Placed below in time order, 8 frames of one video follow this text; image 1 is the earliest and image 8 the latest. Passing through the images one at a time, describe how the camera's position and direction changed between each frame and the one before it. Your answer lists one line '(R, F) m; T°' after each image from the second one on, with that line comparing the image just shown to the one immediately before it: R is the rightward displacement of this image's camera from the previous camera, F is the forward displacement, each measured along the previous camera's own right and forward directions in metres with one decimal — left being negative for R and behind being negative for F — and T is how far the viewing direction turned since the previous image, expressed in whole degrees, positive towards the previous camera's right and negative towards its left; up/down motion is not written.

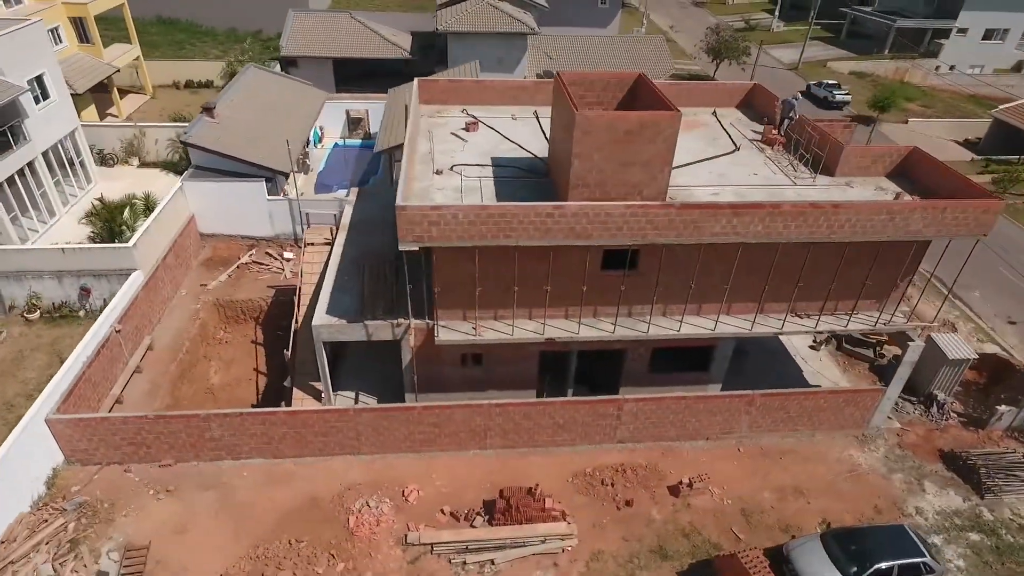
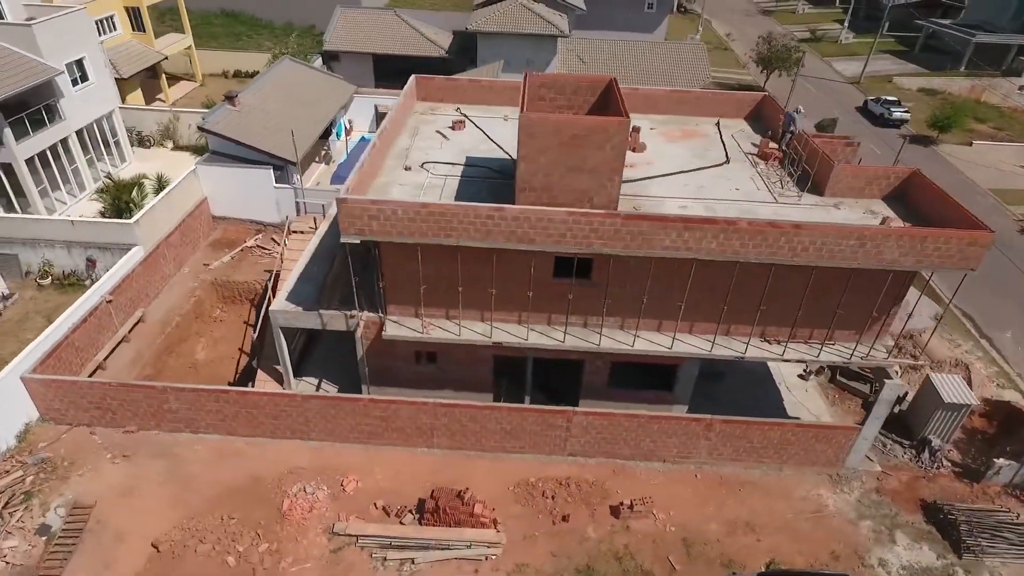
(+2.8, +0.3) m; -6°
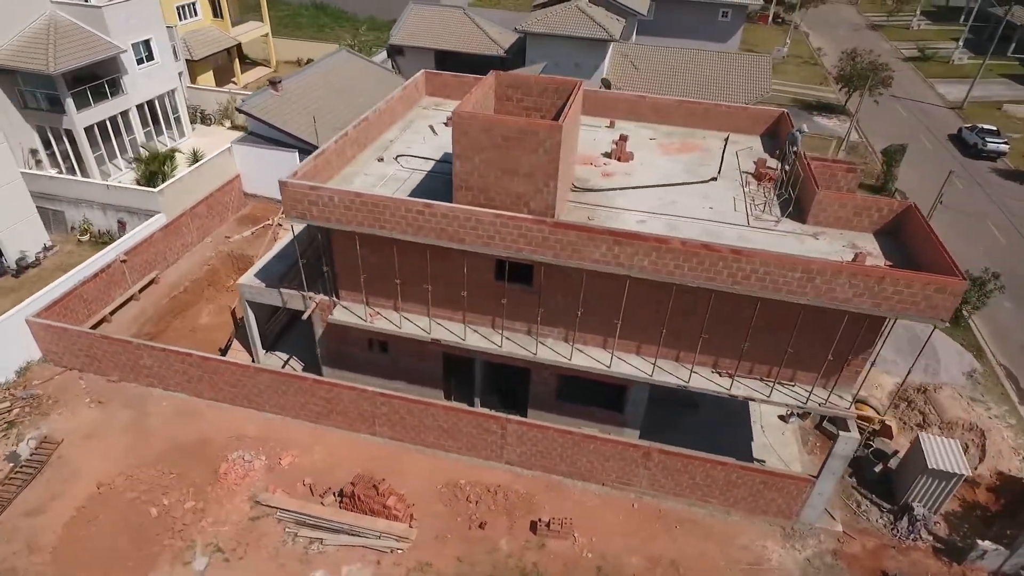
(+3.6, +0.5) m; -9°
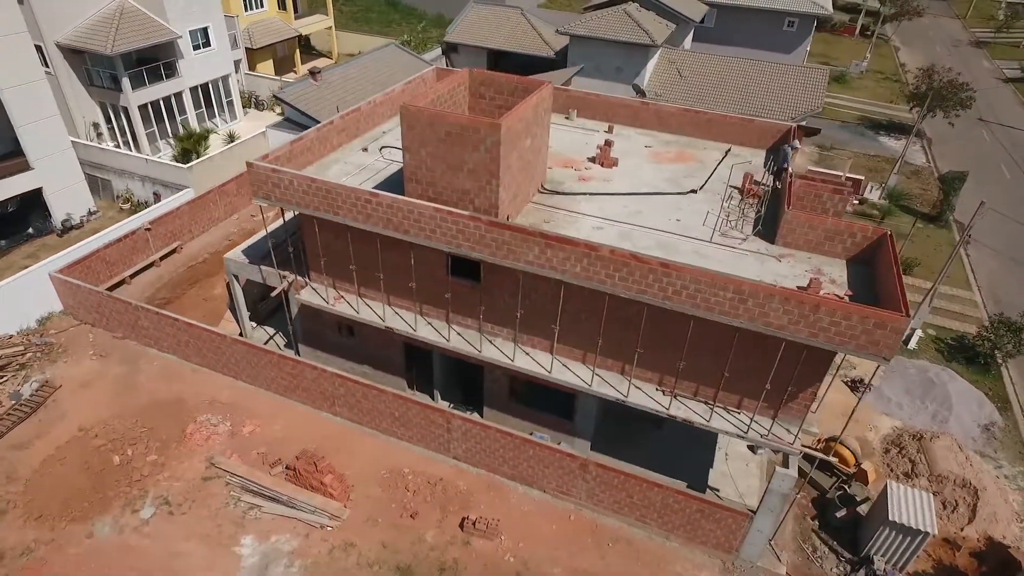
(+3.0, +0.2) m; -7°
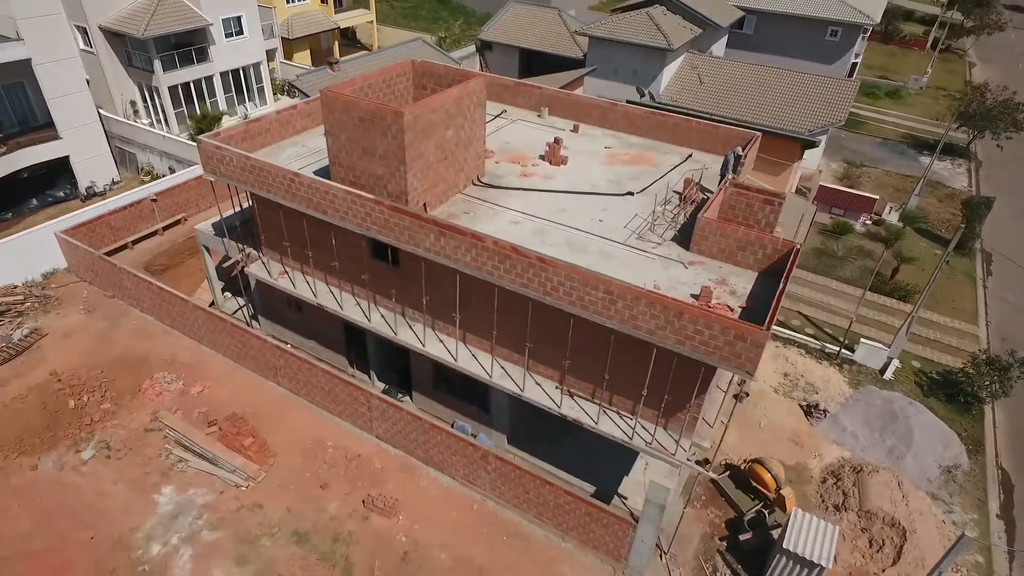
(+3.7, 0.0) m; -7°
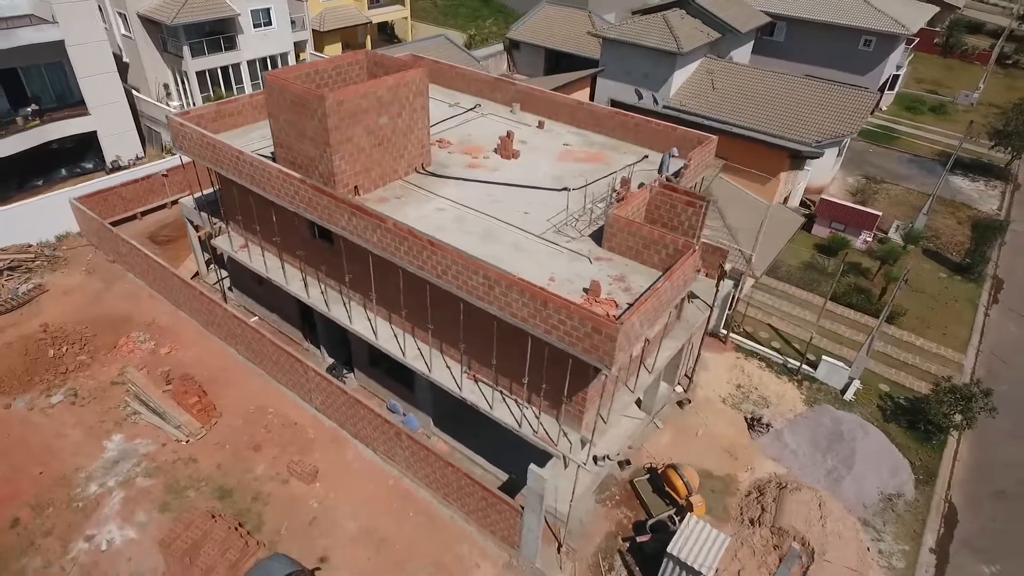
(+3.3, -0.2) m; -6°
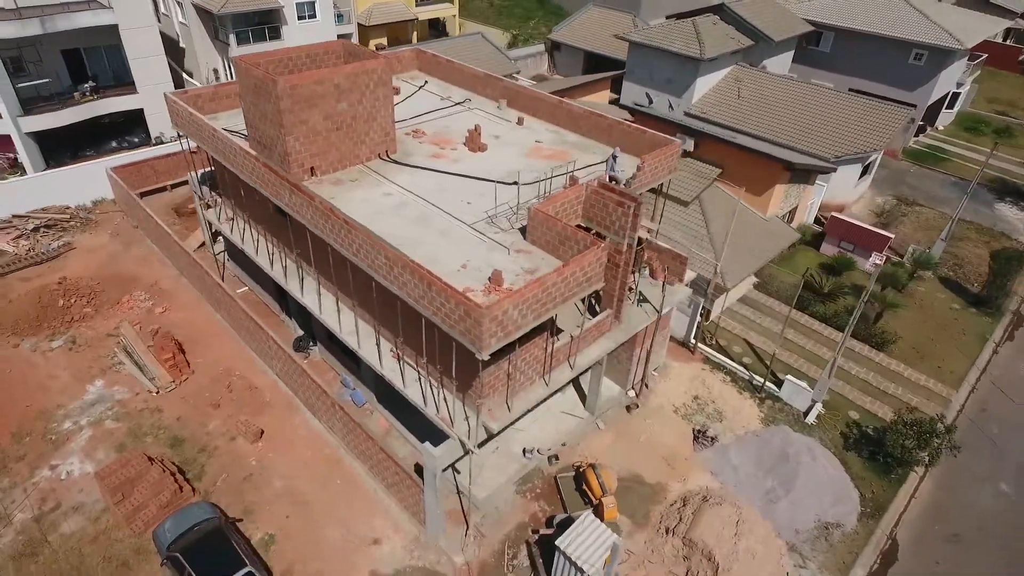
(+3.3, -0.2) m; -7°
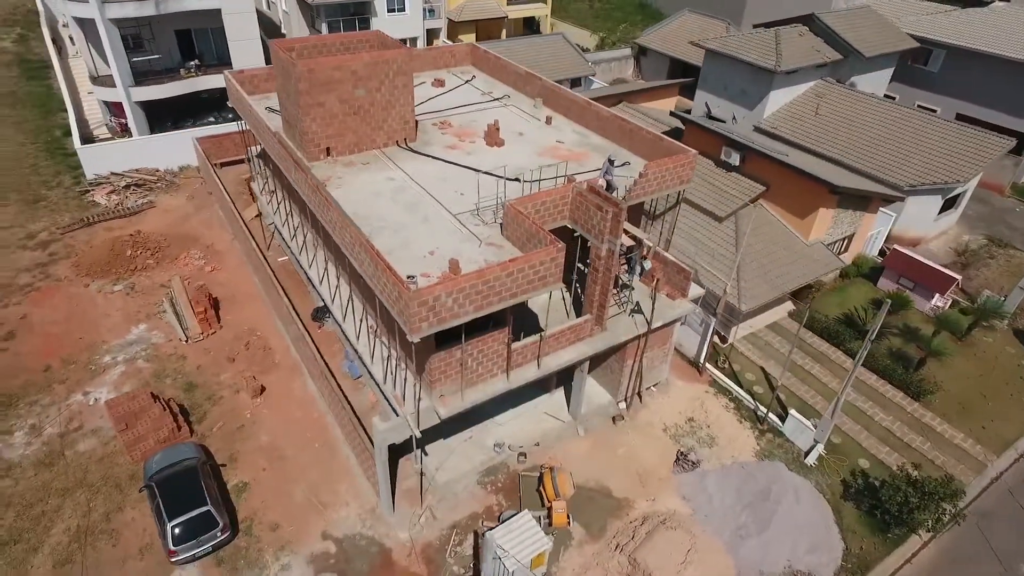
(+3.0, +0.1) m; -10°
